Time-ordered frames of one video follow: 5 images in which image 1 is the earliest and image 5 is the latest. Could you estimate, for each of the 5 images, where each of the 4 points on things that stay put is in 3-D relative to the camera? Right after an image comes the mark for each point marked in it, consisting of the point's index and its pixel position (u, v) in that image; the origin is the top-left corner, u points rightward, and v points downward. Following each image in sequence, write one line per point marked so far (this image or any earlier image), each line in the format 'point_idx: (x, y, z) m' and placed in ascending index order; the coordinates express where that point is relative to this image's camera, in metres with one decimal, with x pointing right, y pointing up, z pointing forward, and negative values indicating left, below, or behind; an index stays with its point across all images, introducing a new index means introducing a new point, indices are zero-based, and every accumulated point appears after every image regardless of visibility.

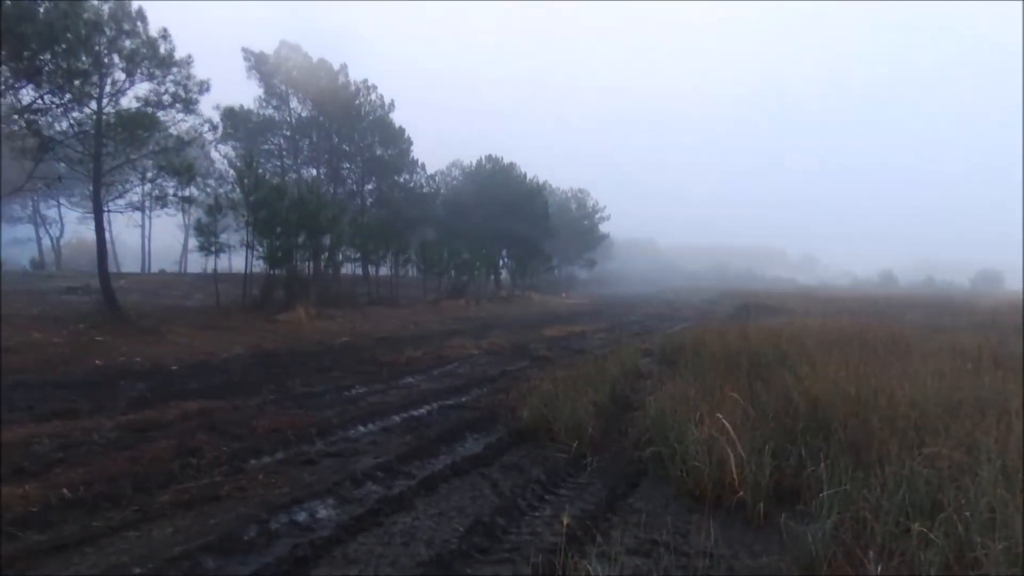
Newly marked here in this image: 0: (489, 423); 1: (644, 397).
0: (-0.3, -2.0, +9.8) m
1: (+2.0, -1.7, +10.1) m
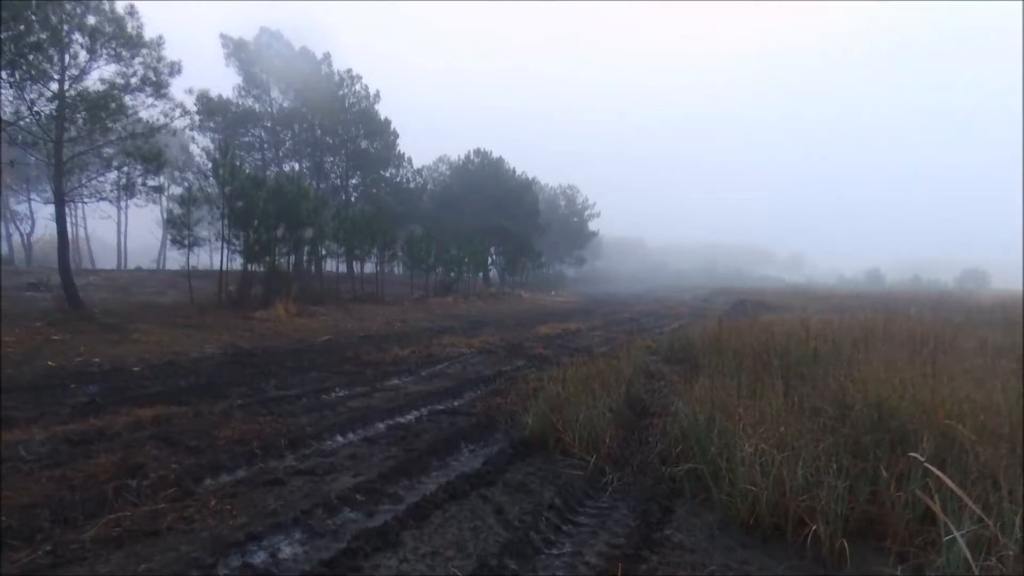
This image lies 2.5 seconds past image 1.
0: (-0.3, -1.8, +8.6) m
1: (+2.0, -1.6, +8.9) m
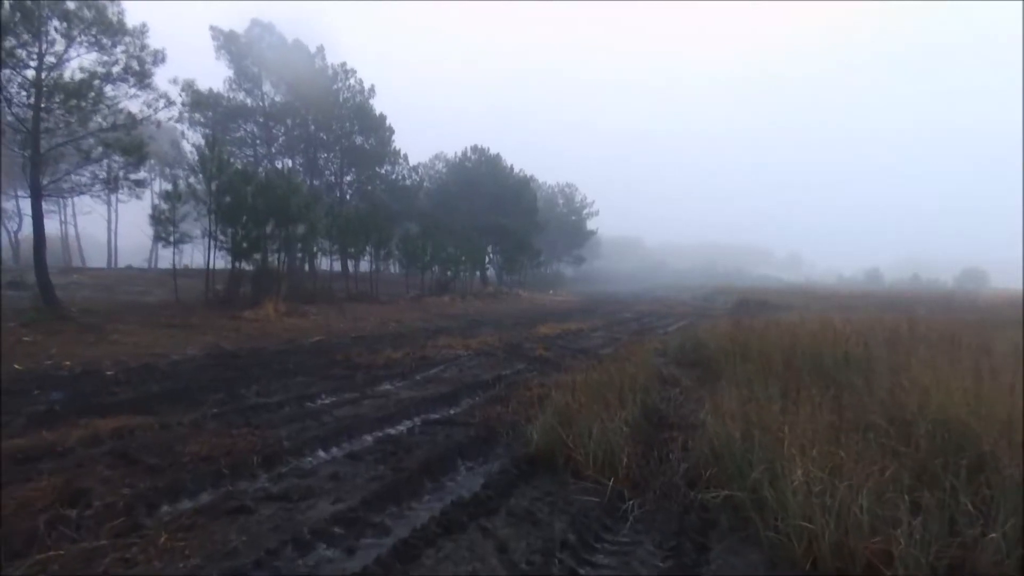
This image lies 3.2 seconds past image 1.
0: (-0.3, -1.8, +7.7) m
1: (+2.0, -1.5, +8.1) m
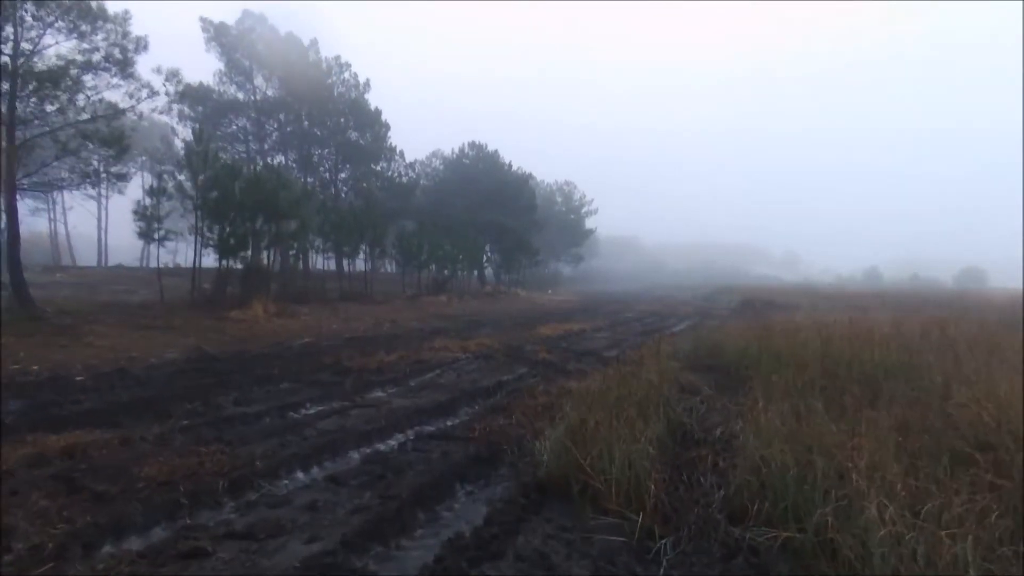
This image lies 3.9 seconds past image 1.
0: (-0.2, -1.8, +6.8) m
1: (+2.1, -1.5, +7.1) m
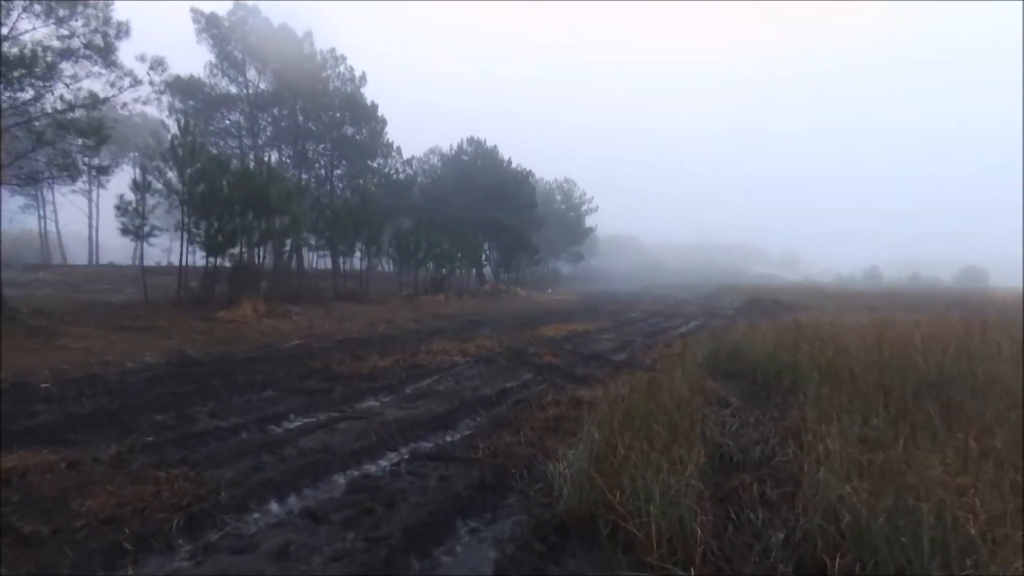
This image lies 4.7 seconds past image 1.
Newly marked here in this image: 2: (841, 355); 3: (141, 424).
0: (-0.2, -1.8, +5.8) m
1: (+2.2, -1.5, +6.2) m
2: (+4.6, -0.9, +9.4) m
3: (-4.7, -1.7, +8.4) m
